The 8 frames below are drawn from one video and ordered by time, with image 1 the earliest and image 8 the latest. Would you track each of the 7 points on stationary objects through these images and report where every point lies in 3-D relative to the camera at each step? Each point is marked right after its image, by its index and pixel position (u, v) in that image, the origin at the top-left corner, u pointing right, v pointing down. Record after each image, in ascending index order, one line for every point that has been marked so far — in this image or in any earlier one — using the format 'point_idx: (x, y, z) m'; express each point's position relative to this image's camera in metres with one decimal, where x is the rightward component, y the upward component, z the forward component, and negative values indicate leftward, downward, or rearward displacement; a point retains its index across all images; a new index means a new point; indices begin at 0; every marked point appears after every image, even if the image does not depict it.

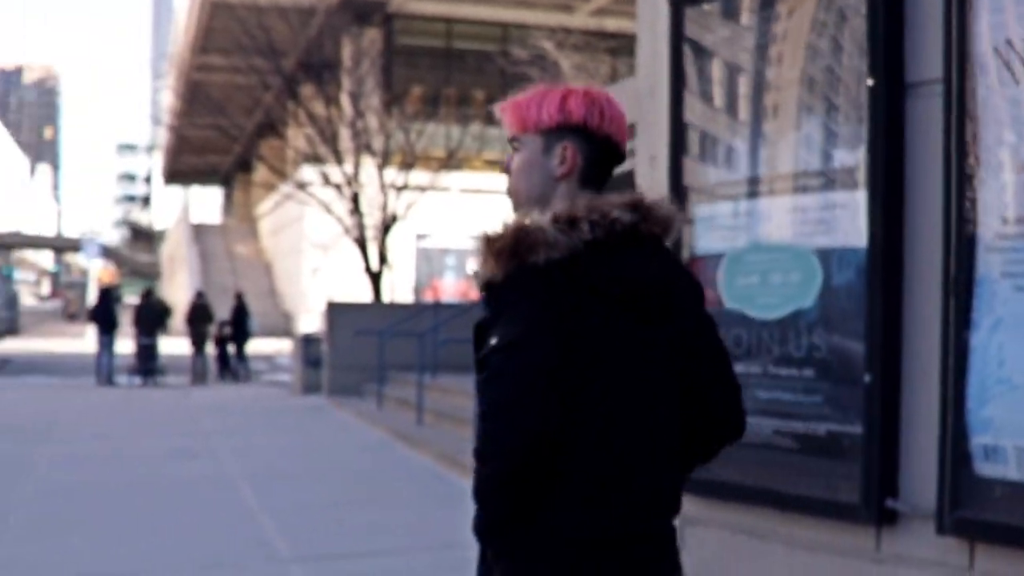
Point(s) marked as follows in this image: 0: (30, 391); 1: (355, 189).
0: (-4.3, -1.0, +17.3) m
1: (-1.3, +0.9, +16.4) m
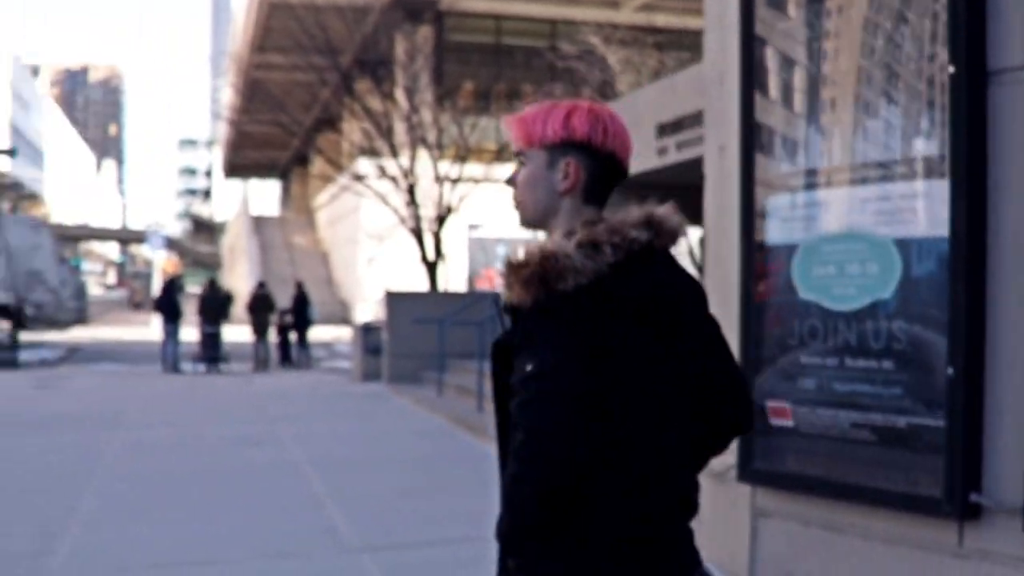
0: (-3.8, -0.9, +17.9) m
1: (-0.9, +0.9, +17.0) m
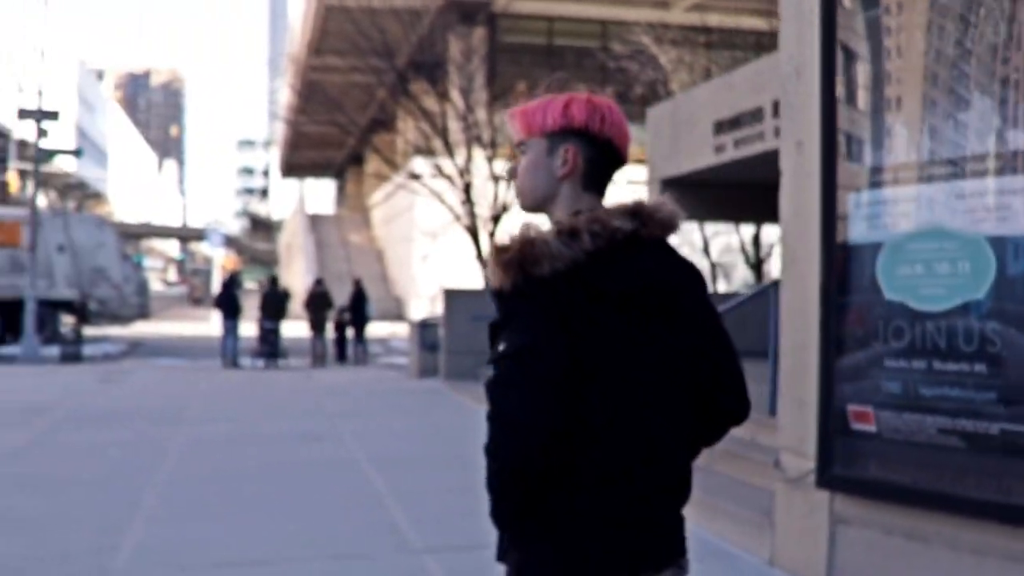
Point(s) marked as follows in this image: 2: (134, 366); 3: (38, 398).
0: (-3.3, -0.9, +18.4) m
1: (-0.4, +1.0, +17.4) m
2: (-3.8, -0.9, +19.5) m
3: (-3.7, -0.9, +14.7) m
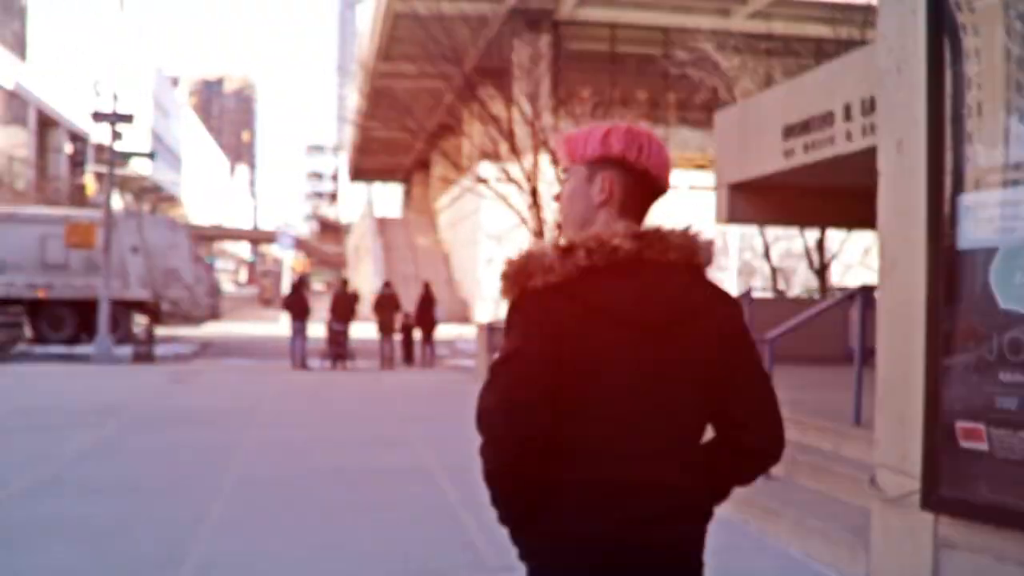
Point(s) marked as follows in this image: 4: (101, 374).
0: (-2.7, -0.9, +18.9) m
1: (+0.2, +1.0, +17.8) m
2: (-3.2, -0.9, +20.0) m
3: (-3.2, -0.9, +15.2) m
4: (-3.9, -0.8, +18.2) m
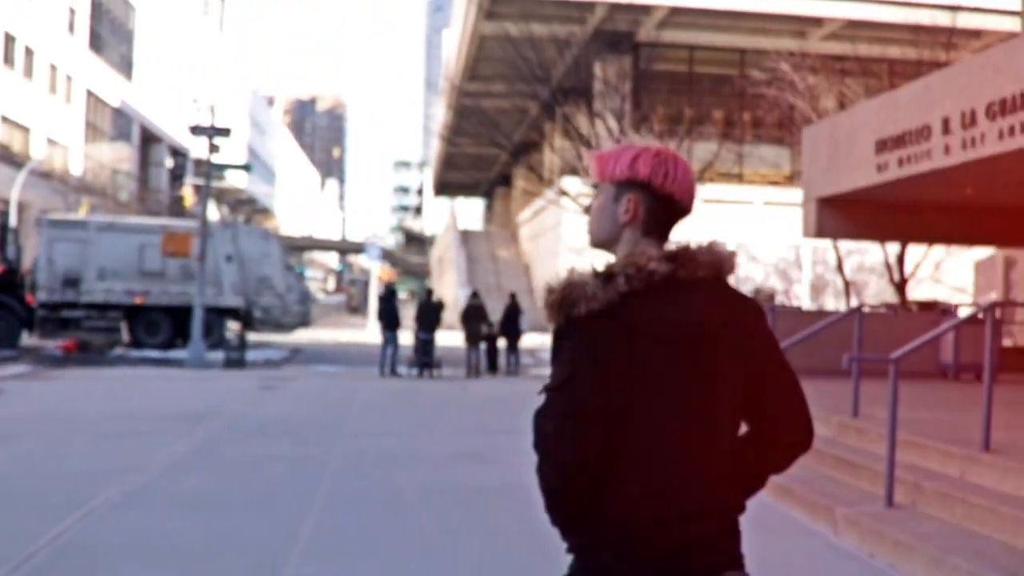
0: (-1.9, -1.0, +19.8) m
1: (+0.9, +0.8, +18.5) m
2: (-2.3, -0.9, +20.9) m
3: (-2.6, -0.9, +16.1) m
4: (-3.2, -0.9, +19.1) m
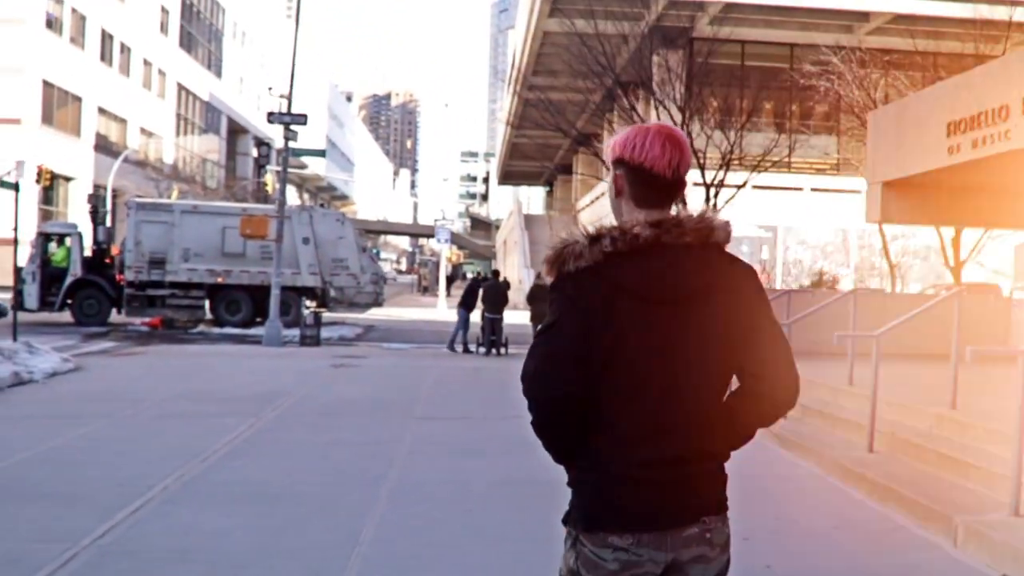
0: (-1.3, -0.7, +21.2) m
1: (+1.5, +1.0, +19.8) m
2: (-1.6, -0.7, +22.4) m
3: (-2.1, -0.8, +17.6) m
4: (-2.5, -0.7, +20.6) m
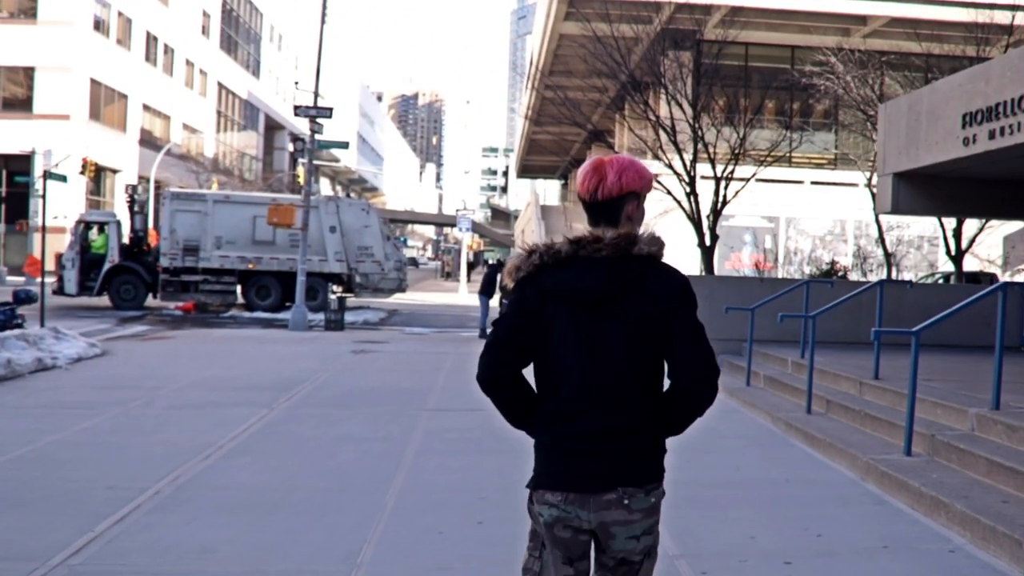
0: (-1.1, -0.6, +22.7) m
1: (+1.7, +1.2, +21.3) m
2: (-1.4, -0.5, +23.8) m
3: (-1.9, -0.6, +19.1) m
4: (-2.3, -0.5, +22.1) m
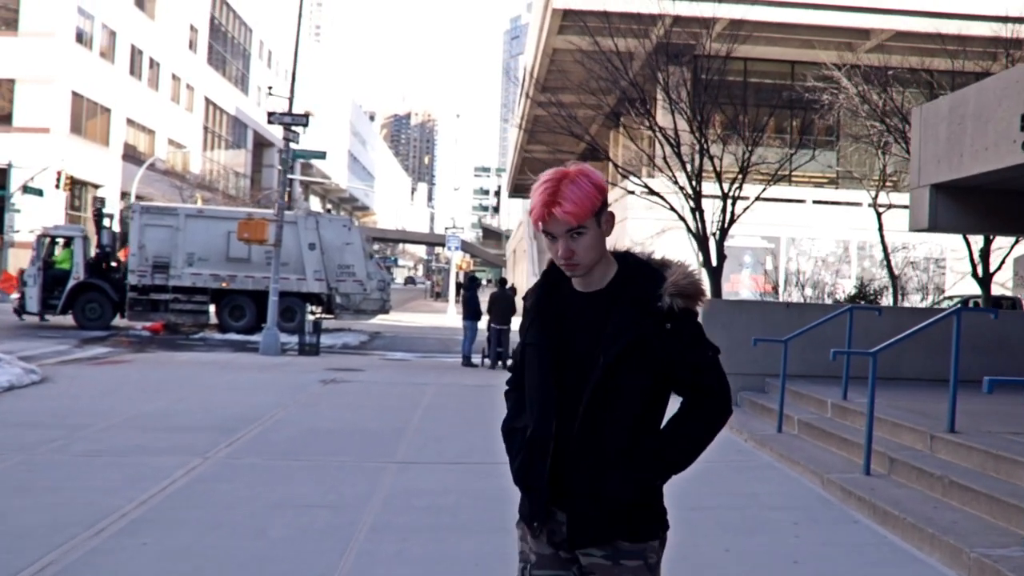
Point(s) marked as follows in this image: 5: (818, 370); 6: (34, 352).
0: (-1.2, -0.8, +21.3) m
1: (+1.6, +0.9, +19.9) m
2: (-1.6, -0.8, +22.4) m
3: (-2.0, -0.8, +17.7) m
4: (-2.5, -0.8, +20.7) m
5: (+1.8, -0.5, +11.5) m
6: (-4.9, -0.6, +19.4) m
